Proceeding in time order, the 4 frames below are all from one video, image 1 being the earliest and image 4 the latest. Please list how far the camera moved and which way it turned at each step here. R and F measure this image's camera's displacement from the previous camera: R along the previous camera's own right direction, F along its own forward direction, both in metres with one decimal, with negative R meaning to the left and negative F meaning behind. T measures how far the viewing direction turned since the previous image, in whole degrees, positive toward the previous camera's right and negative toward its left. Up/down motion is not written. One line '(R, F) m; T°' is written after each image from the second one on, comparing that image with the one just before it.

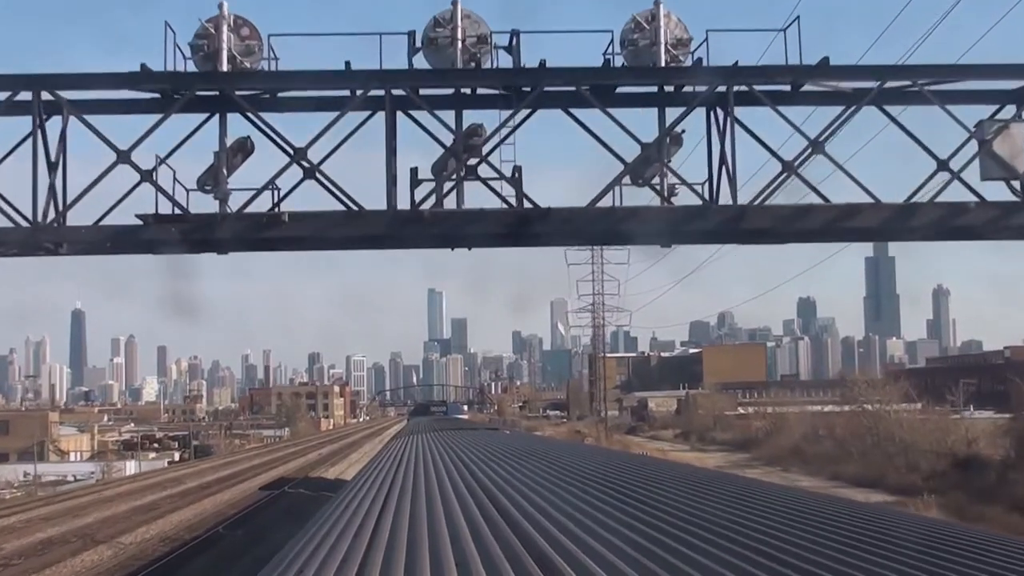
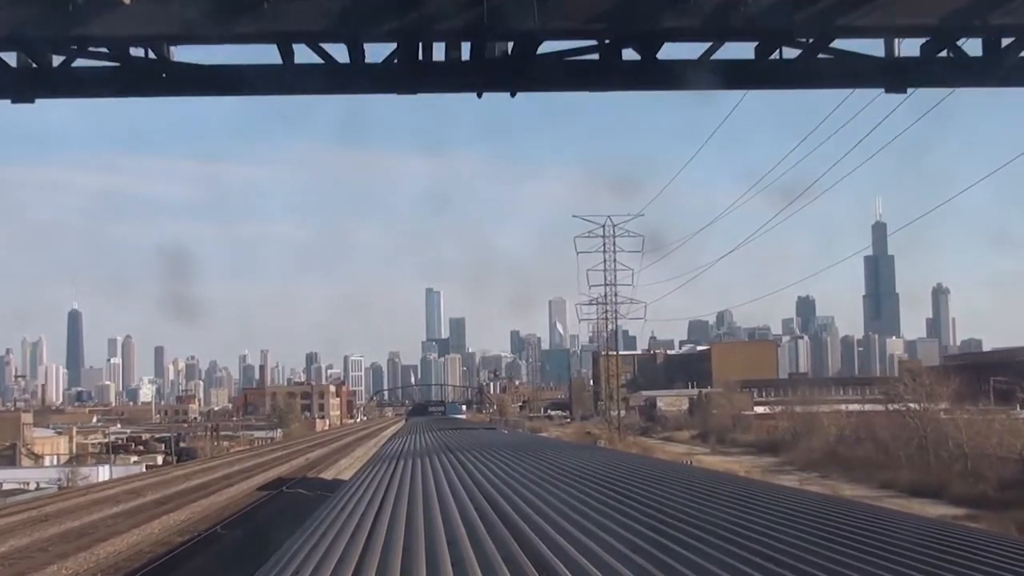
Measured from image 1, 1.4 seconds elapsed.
(-0.3, +3.9) m; 0°
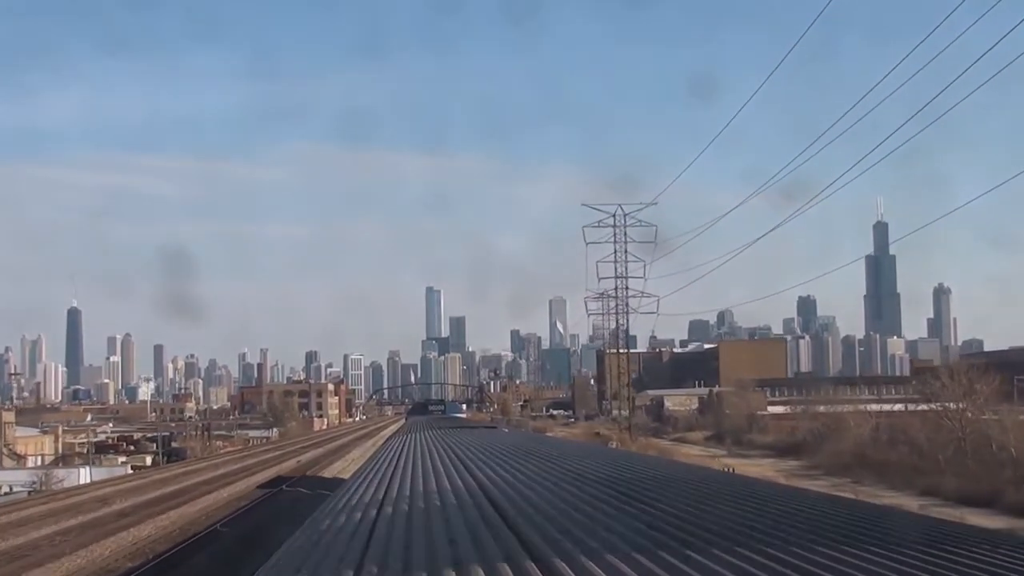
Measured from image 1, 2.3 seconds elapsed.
(-0.2, +2.5) m; 0°
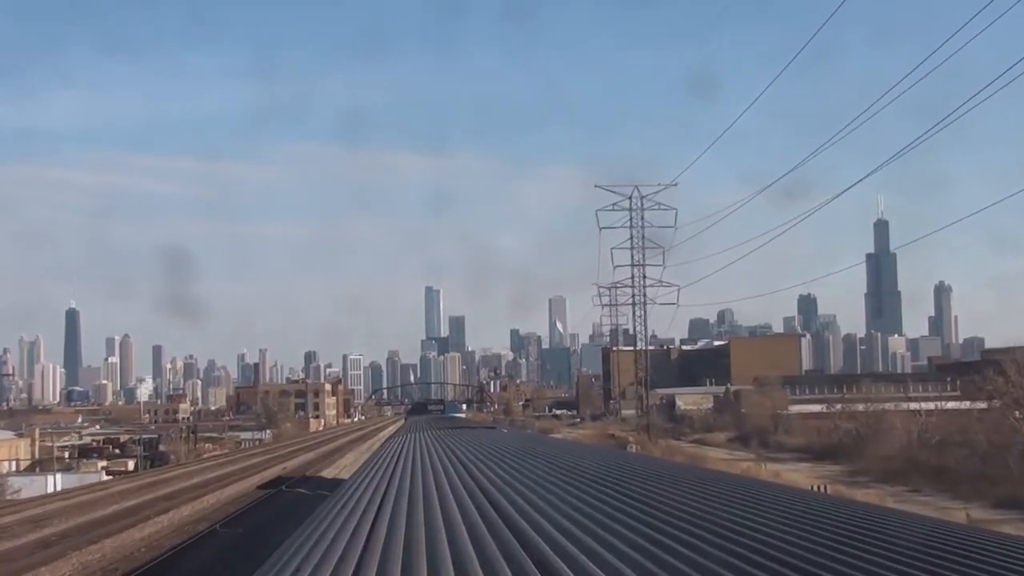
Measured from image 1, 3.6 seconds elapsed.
(-0.3, +3.7) m; 0°
